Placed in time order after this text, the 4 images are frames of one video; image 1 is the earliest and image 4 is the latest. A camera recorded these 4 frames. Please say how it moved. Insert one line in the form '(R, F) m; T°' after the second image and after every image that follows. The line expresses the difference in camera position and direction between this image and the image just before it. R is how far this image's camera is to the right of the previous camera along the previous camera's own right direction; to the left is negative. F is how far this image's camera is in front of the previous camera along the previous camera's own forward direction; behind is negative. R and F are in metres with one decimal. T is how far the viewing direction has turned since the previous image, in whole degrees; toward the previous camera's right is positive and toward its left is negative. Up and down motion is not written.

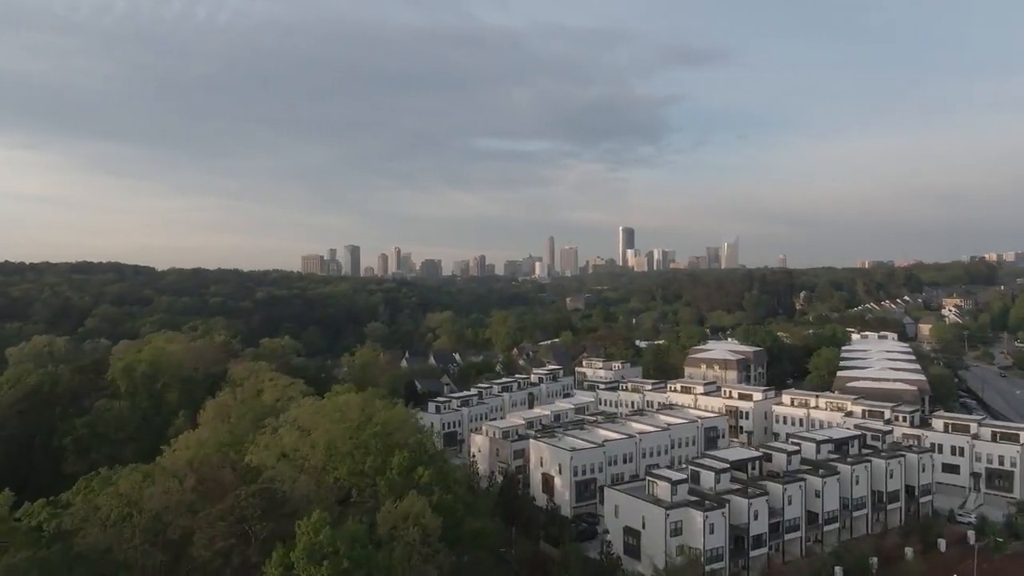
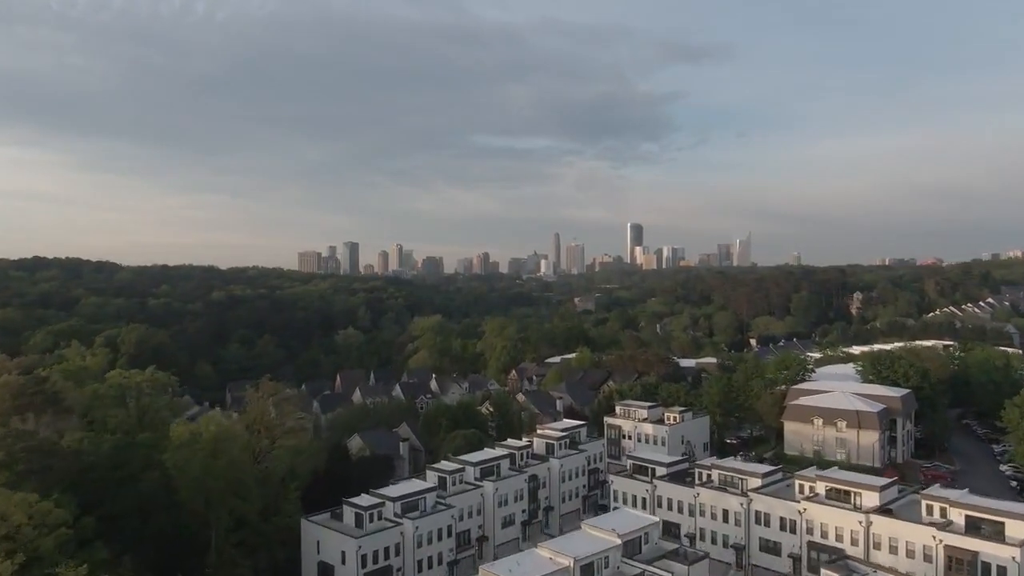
(+0.4, +20.7) m; 0°
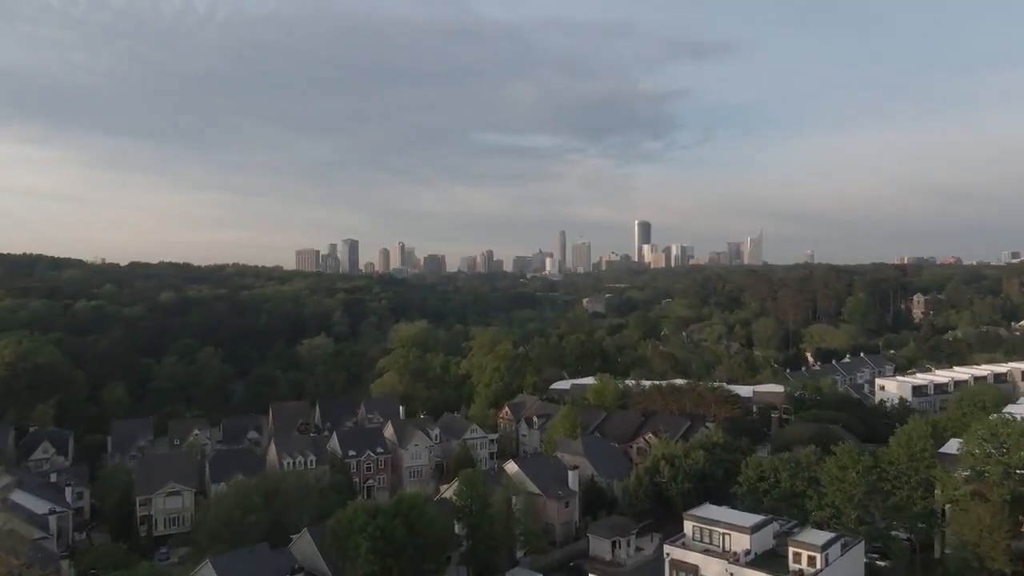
(+0.5, +17.1) m; 0°
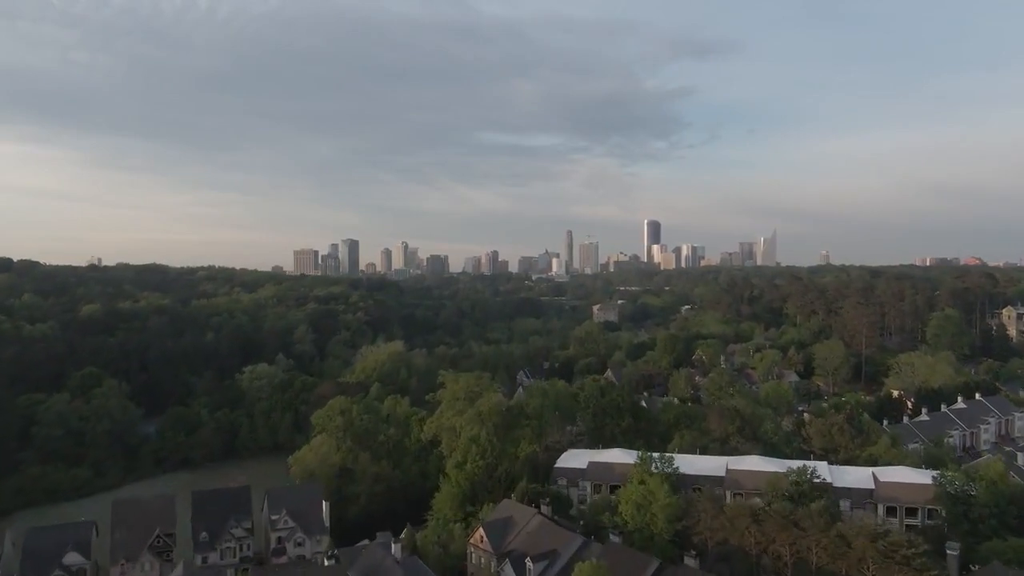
(+0.6, +17.8) m; 0°
